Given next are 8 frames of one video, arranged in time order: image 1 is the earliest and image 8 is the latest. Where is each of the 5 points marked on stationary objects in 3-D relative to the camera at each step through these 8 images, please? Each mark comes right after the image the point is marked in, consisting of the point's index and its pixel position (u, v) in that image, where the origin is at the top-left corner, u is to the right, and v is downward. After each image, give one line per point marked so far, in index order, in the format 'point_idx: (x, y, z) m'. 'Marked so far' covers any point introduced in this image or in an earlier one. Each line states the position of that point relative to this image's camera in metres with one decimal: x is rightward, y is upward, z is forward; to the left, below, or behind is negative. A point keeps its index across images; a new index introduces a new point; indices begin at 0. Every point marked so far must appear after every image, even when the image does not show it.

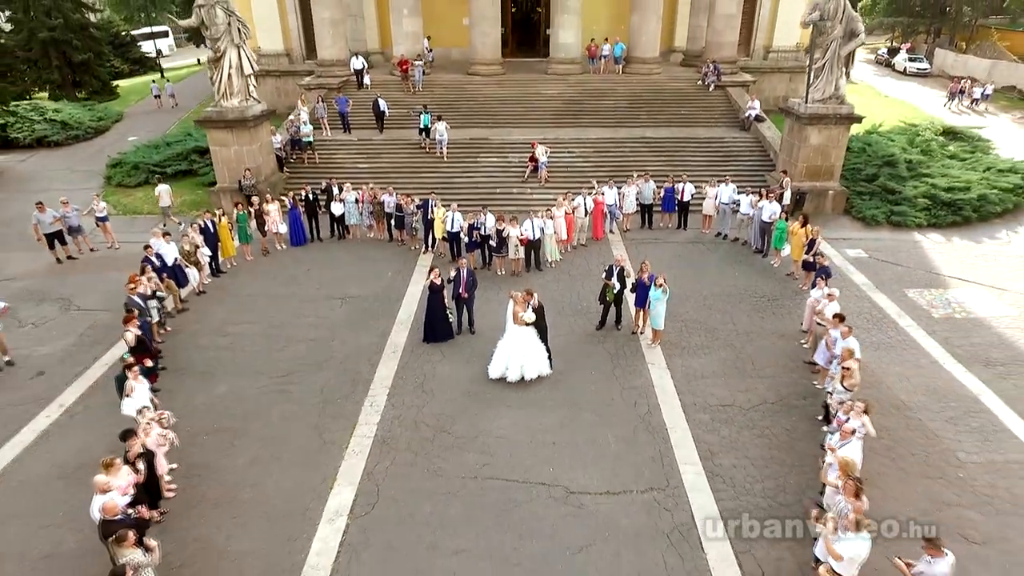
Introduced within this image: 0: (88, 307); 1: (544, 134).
0: (-7.6, -0.3, +10.6) m
1: (+1.0, +4.6, +17.3) m
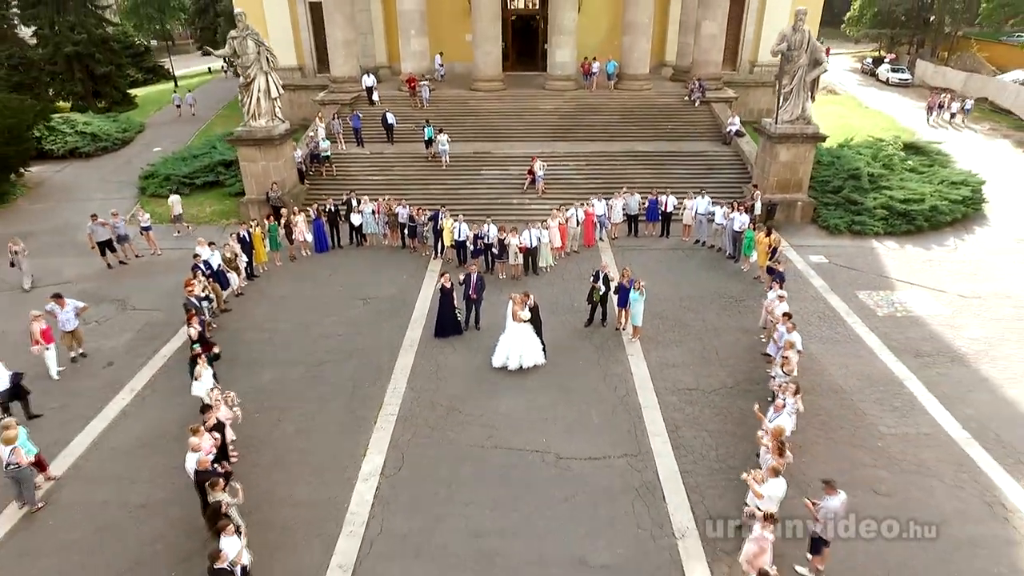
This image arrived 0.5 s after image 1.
0: (-7.6, -0.4, +12.1) m
1: (+1.0, +4.5, +18.8) m
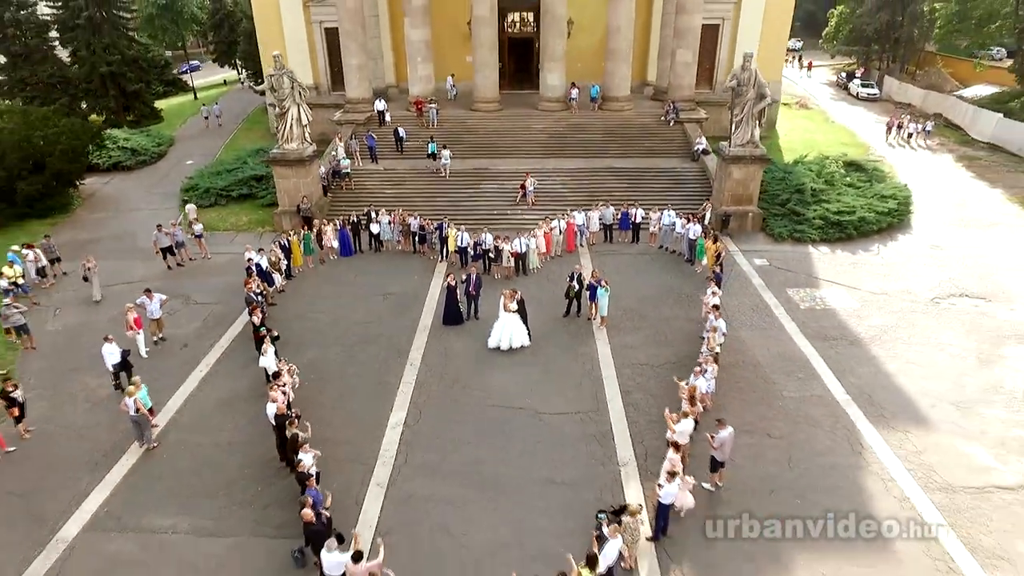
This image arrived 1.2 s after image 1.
0: (-7.8, -0.3, +14.8) m
1: (+0.8, +4.6, +21.5) m
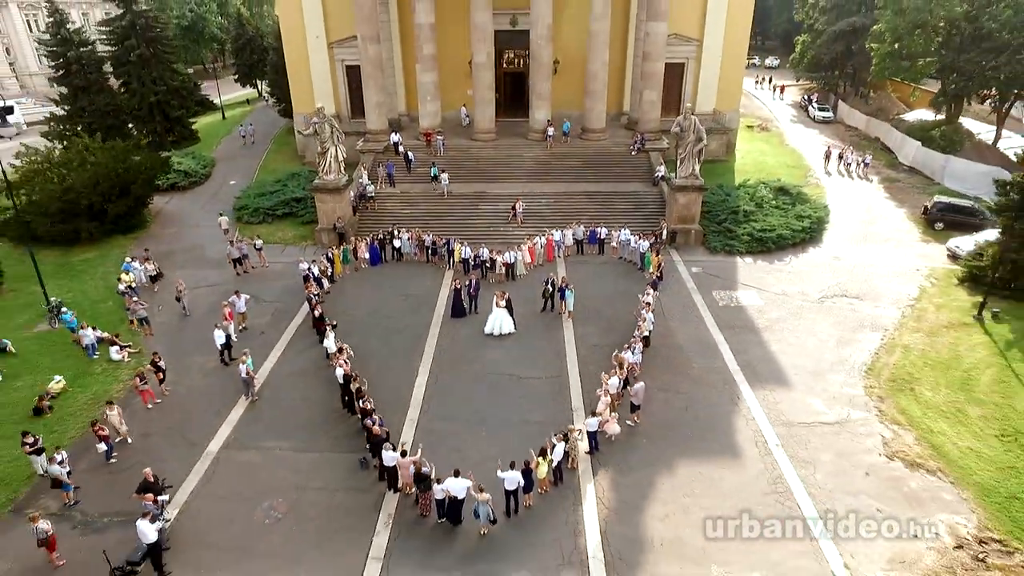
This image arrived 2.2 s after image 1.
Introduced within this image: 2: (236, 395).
0: (-8.1, -0.4, +19.6) m
1: (+0.5, +4.5, +26.3) m
2: (-7.1, -2.7, +15.2) m
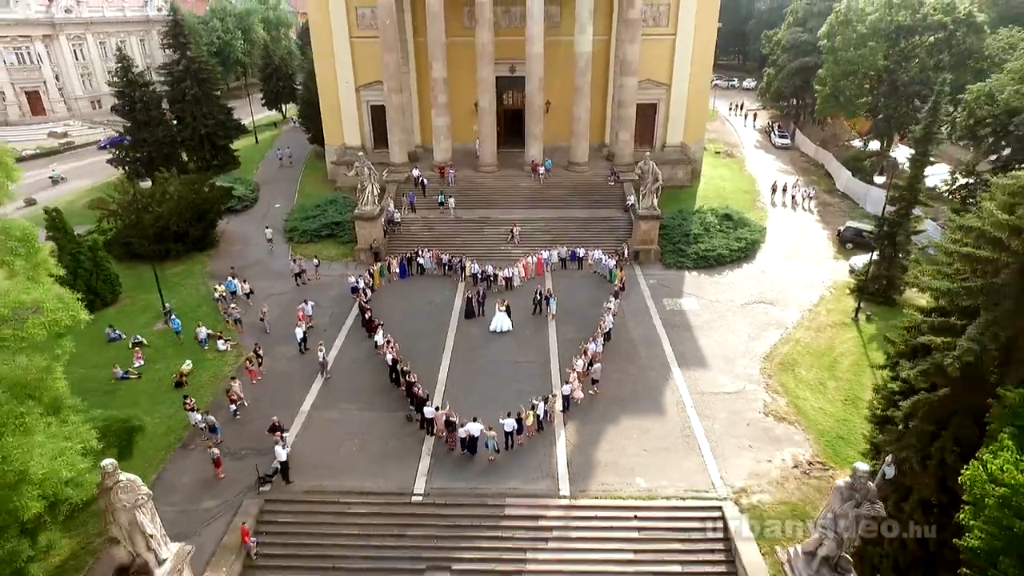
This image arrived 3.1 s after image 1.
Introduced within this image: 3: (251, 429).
0: (-8.2, -0.7, +25.7) m
1: (+0.4, +4.1, +32.4) m
2: (-7.1, -3.1, +21.3) m
3: (-8.2, -4.4, +18.6) m
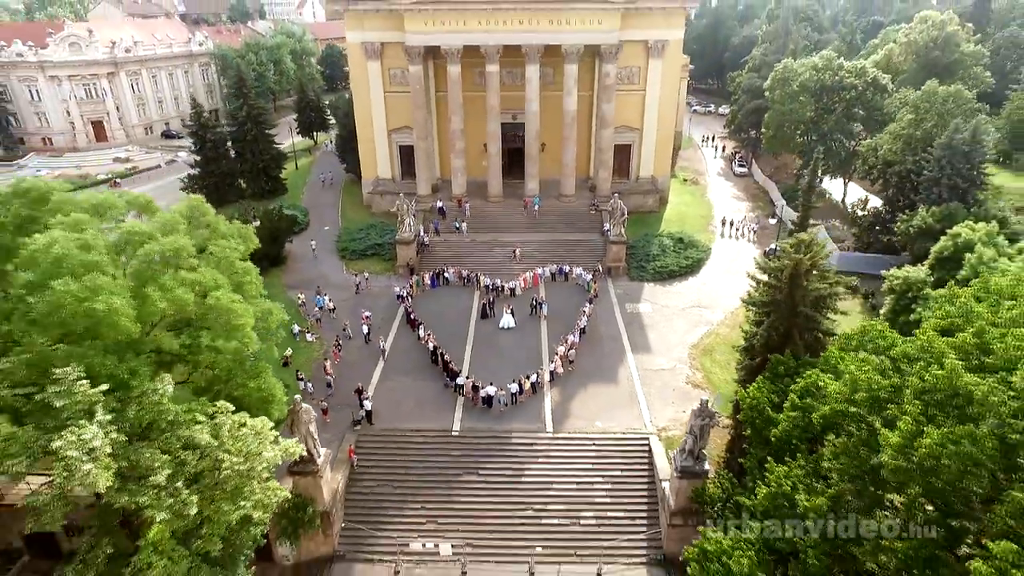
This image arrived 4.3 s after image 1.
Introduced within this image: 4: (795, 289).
0: (-8.0, -1.2, +34.9) m
1: (+0.6, +3.7, +41.6) m
2: (-7.0, -3.5, +30.5) m
3: (-8.1, -4.9, +27.8) m
4: (+9.4, 0.0, +19.5) m
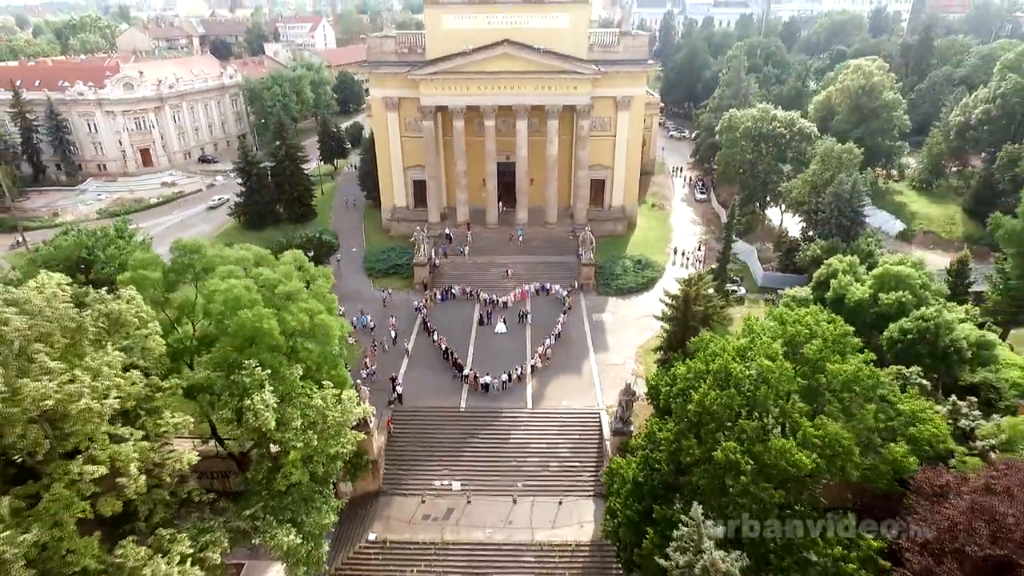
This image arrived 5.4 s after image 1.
0: (-8.6, -2.3, +45.0) m
1: (0.0, +2.6, +51.7) m
2: (-7.5, -4.6, +40.6) m
3: (-8.6, -6.0, +37.9) m
4: (+8.8, -1.1, +29.6) m
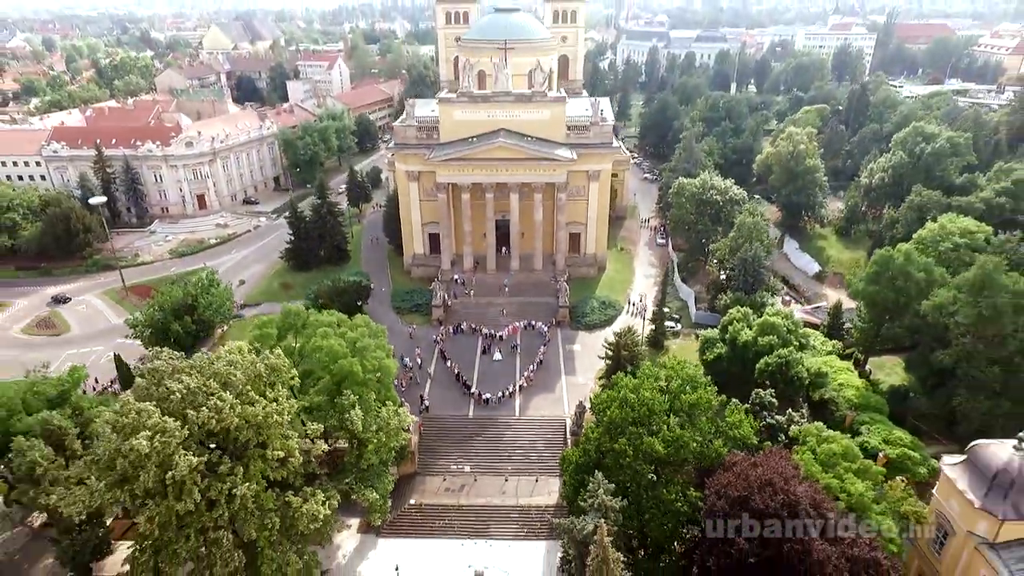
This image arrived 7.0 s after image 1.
0: (-9.2, -6.1, +60.4) m
1: (-0.6, -1.1, +67.1) m
2: (-8.1, -8.4, +56.0) m
3: (-9.2, -9.8, +53.3) m
4: (+8.2, -4.9, +45.0) m
